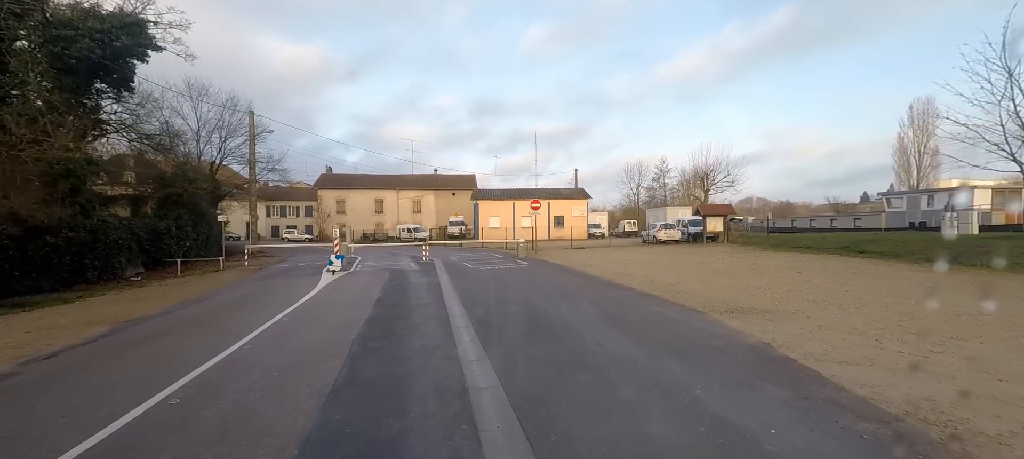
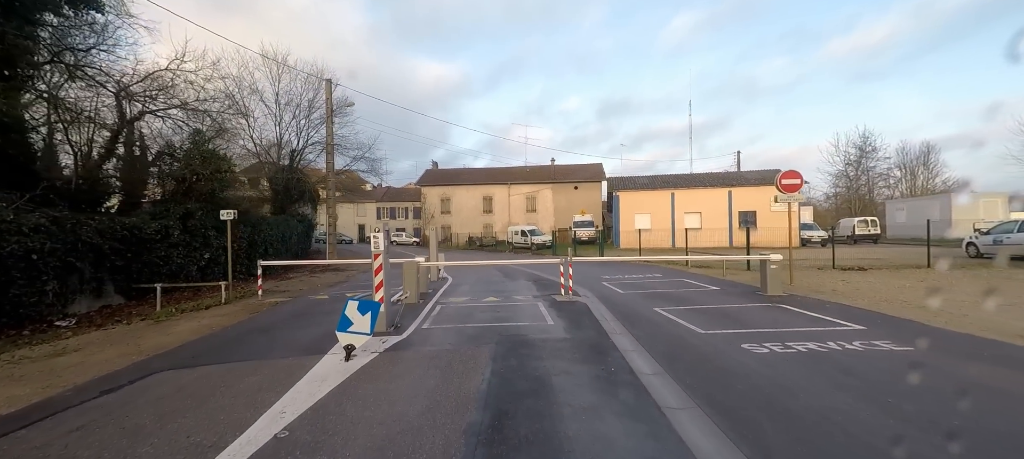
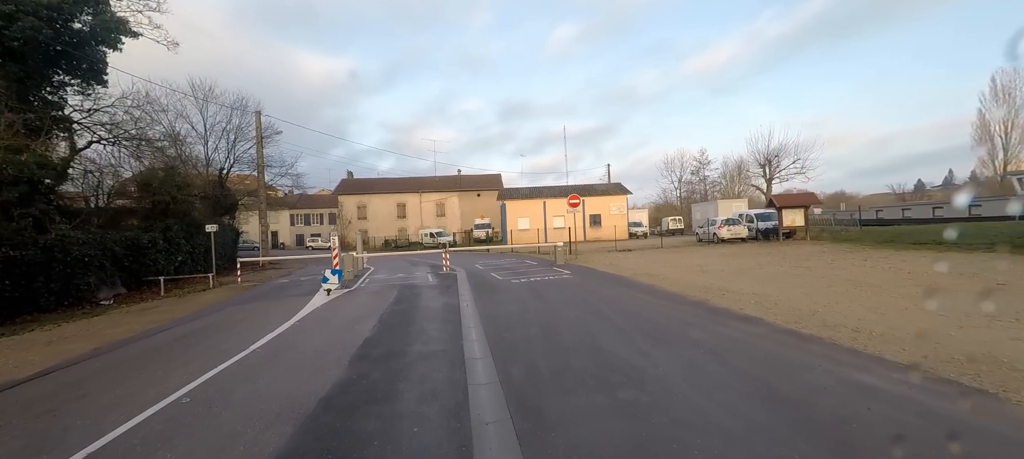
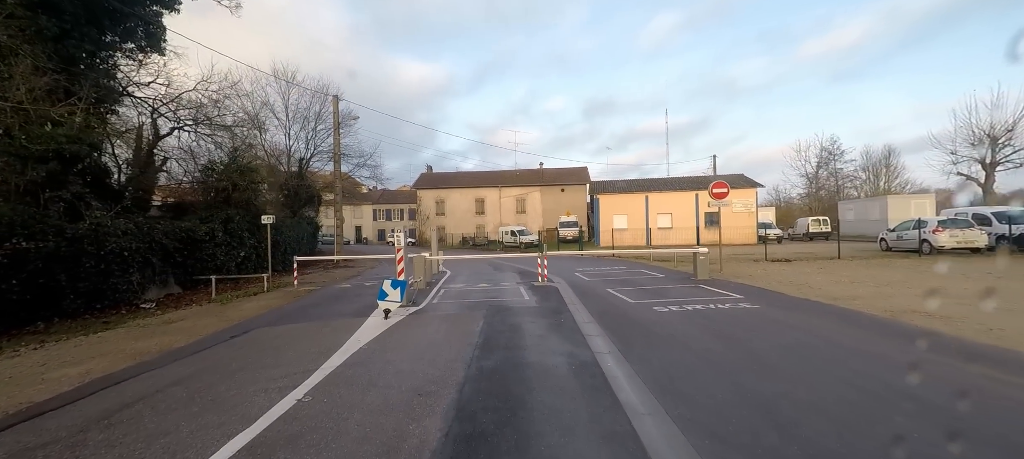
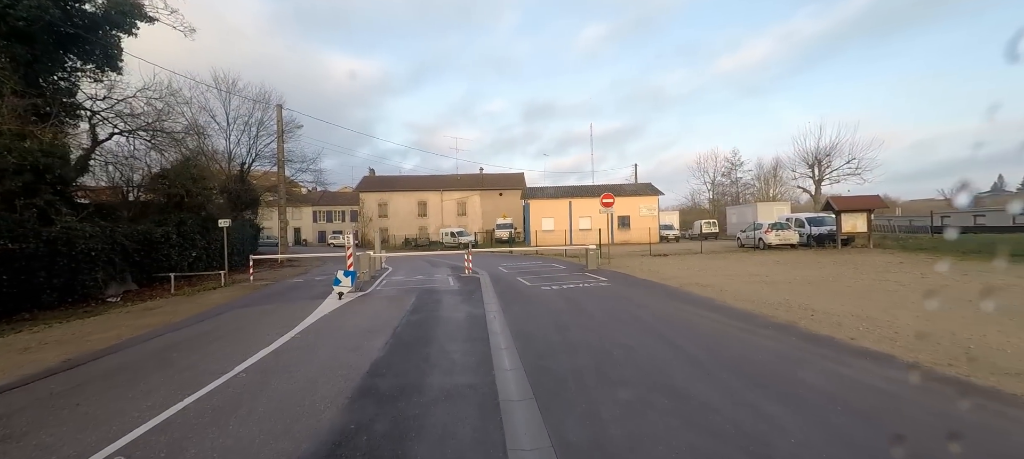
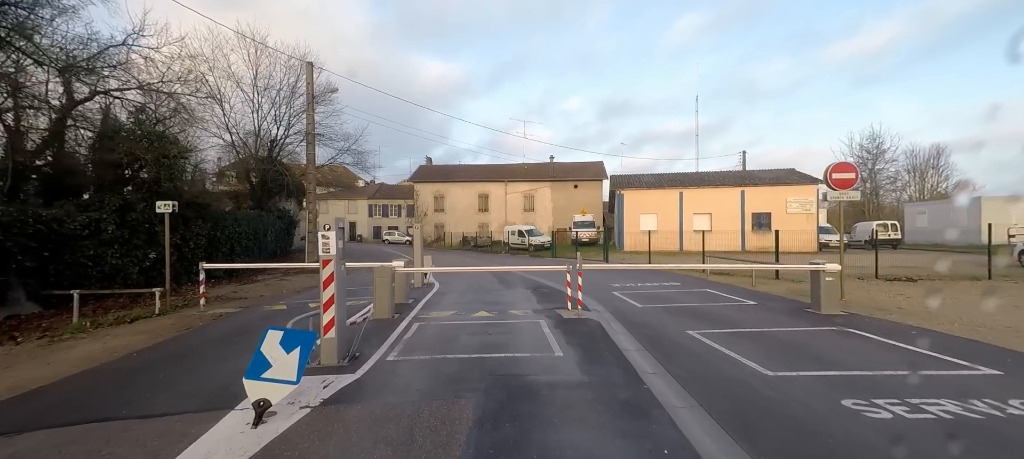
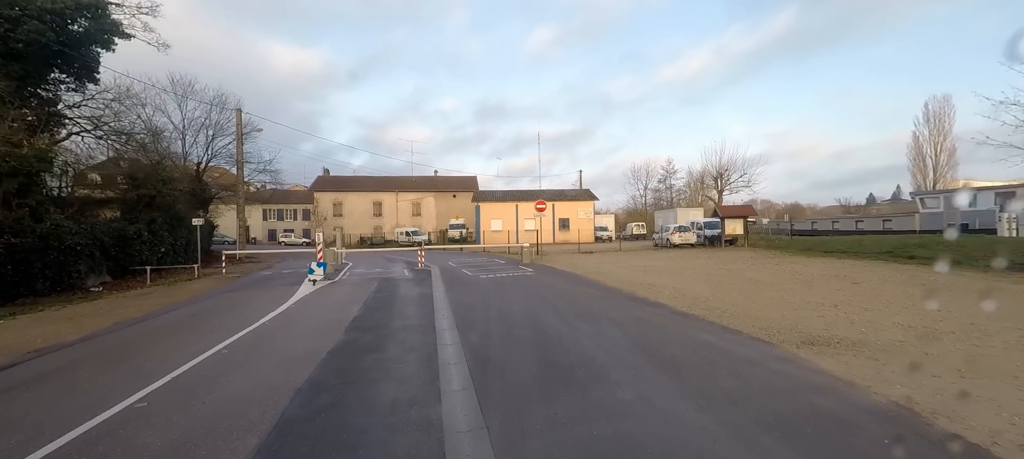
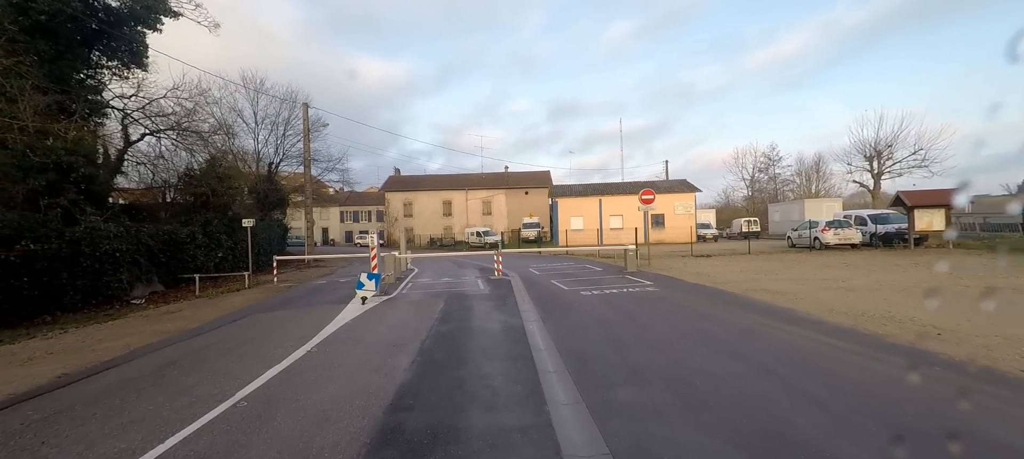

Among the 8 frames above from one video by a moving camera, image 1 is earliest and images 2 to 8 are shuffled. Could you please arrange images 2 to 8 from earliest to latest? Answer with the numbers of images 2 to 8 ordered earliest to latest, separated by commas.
7, 3, 5, 8, 4, 2, 6
